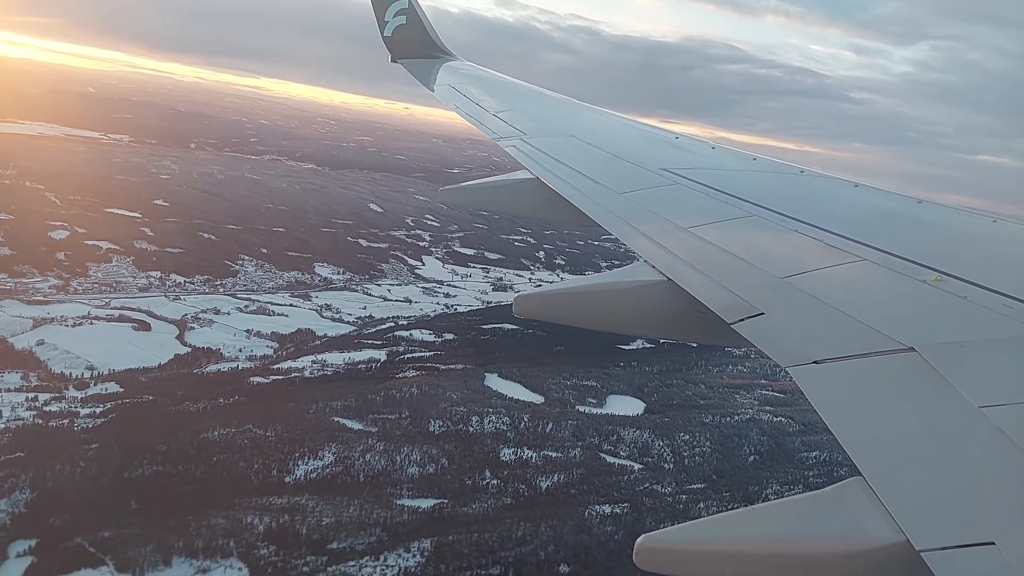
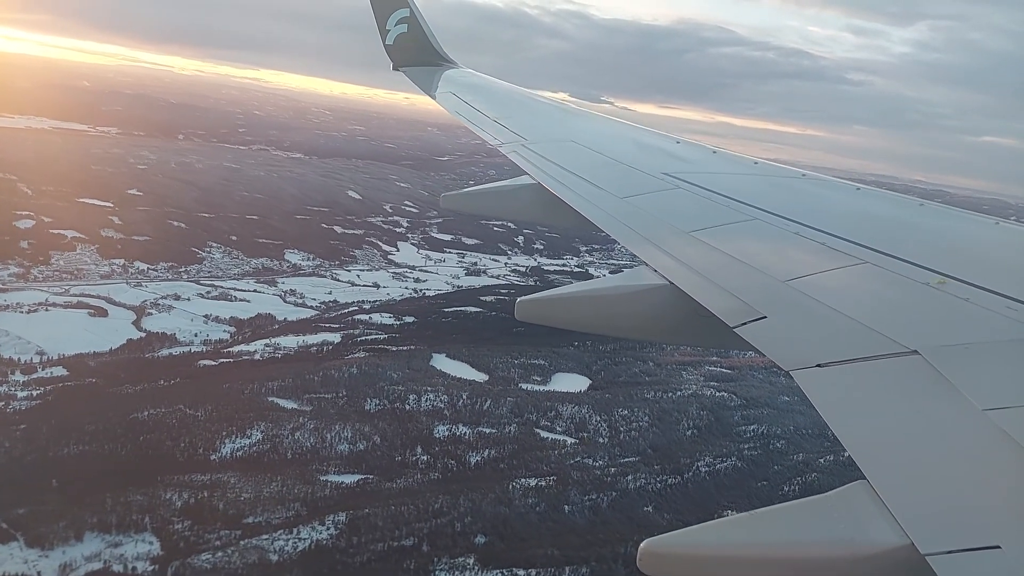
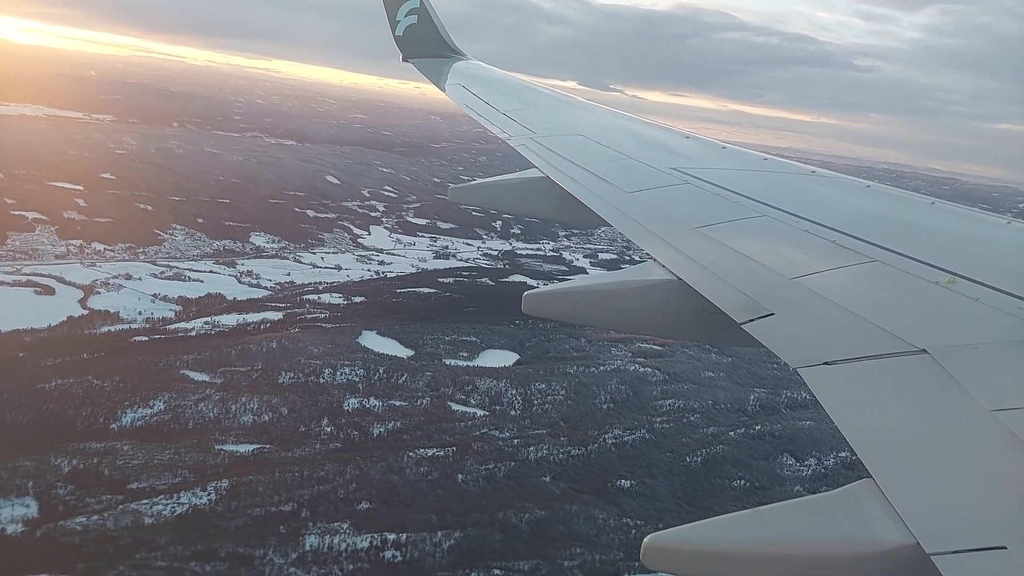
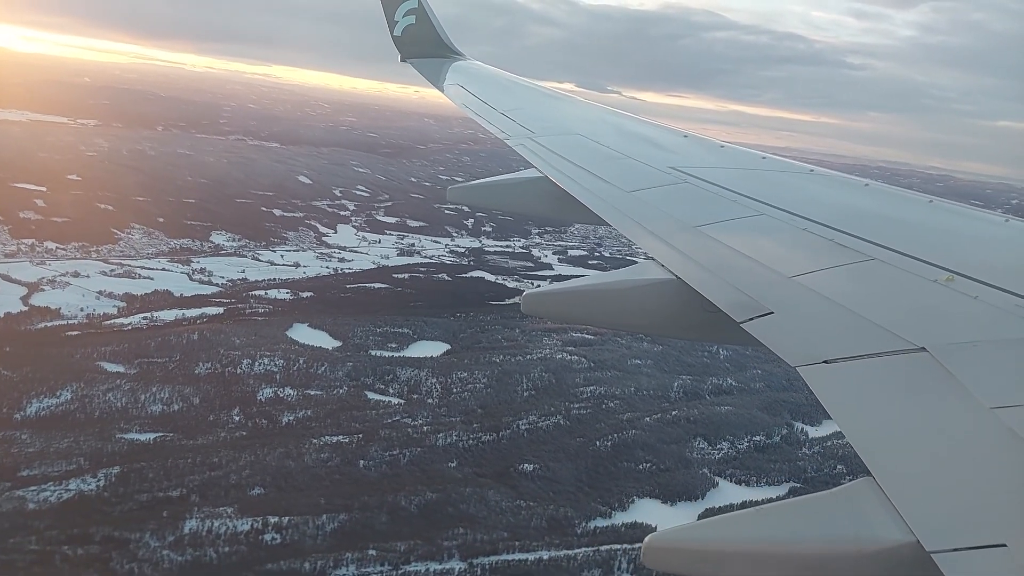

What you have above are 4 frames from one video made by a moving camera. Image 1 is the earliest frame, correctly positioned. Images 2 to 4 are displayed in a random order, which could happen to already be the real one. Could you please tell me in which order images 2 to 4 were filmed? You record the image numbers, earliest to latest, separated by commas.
2, 3, 4
